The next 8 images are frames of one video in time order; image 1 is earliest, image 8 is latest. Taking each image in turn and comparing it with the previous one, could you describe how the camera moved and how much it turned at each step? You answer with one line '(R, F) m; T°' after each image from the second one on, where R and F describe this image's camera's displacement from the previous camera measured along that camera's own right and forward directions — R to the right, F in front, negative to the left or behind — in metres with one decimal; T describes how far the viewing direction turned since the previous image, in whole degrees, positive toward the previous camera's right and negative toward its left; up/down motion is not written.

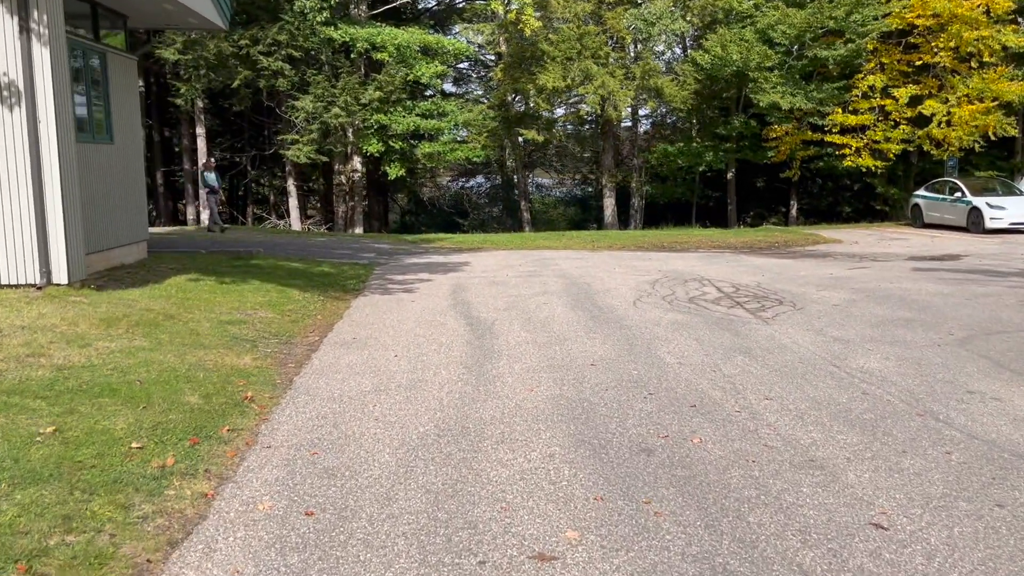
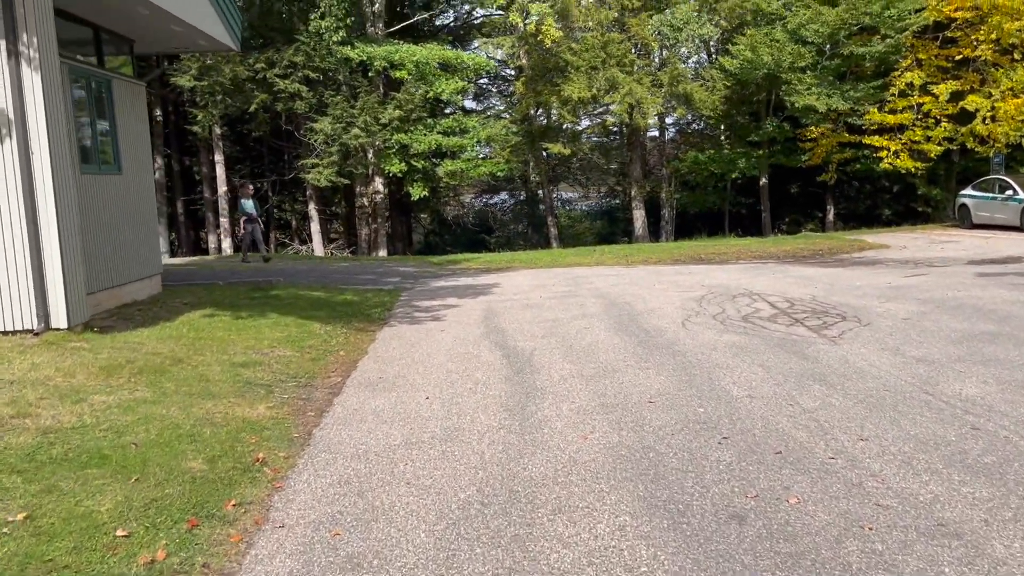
(-0.1, +0.7) m; -2°
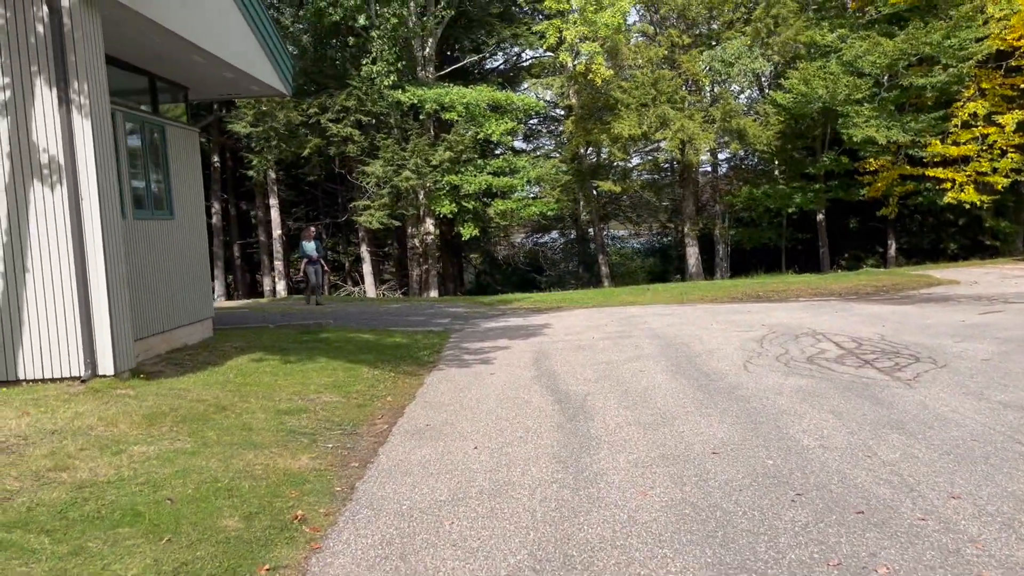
(0.0, +0.3) m; -4°
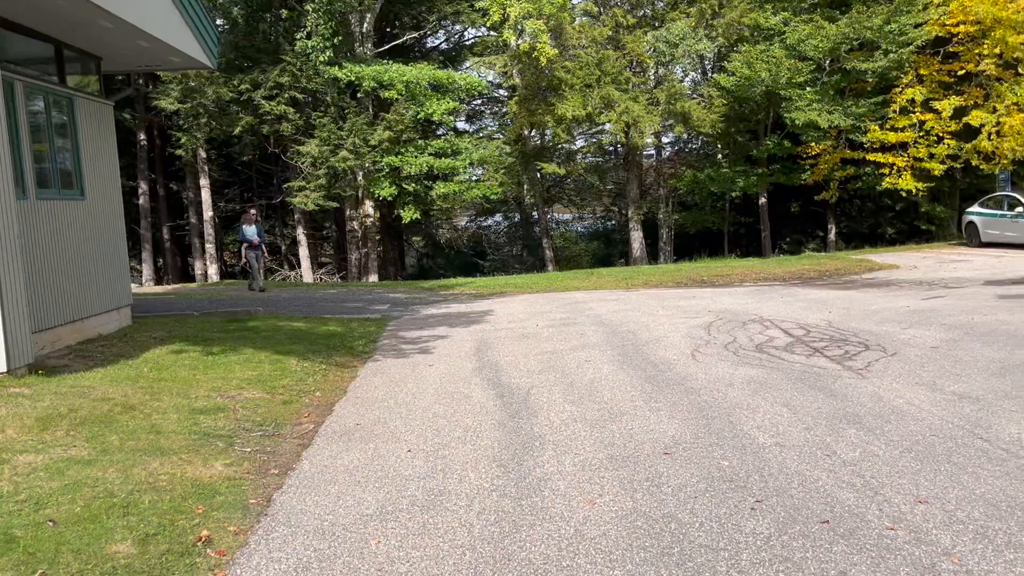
(0.0, +0.5) m; +4°
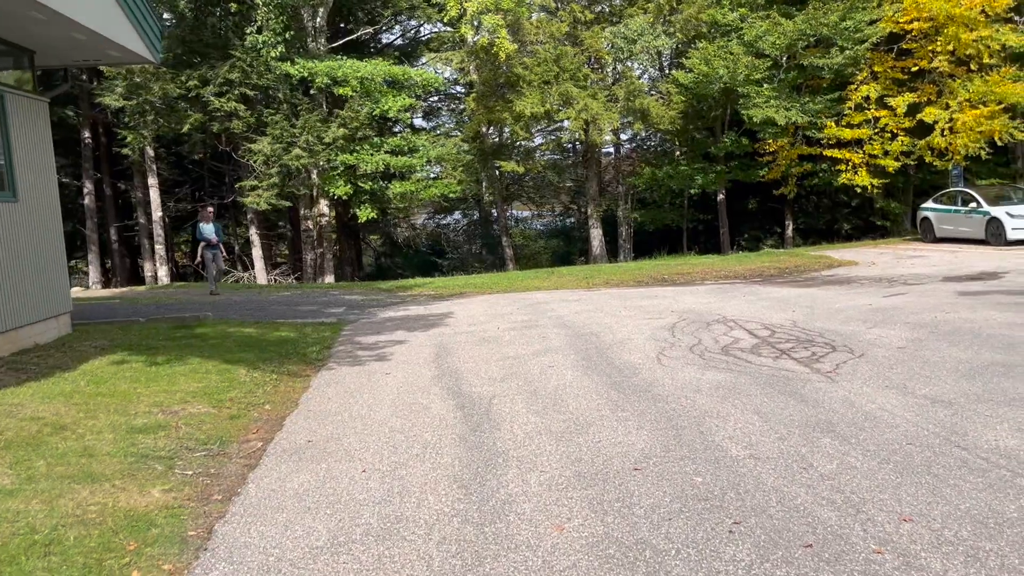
(0.0, +0.3) m; +3°
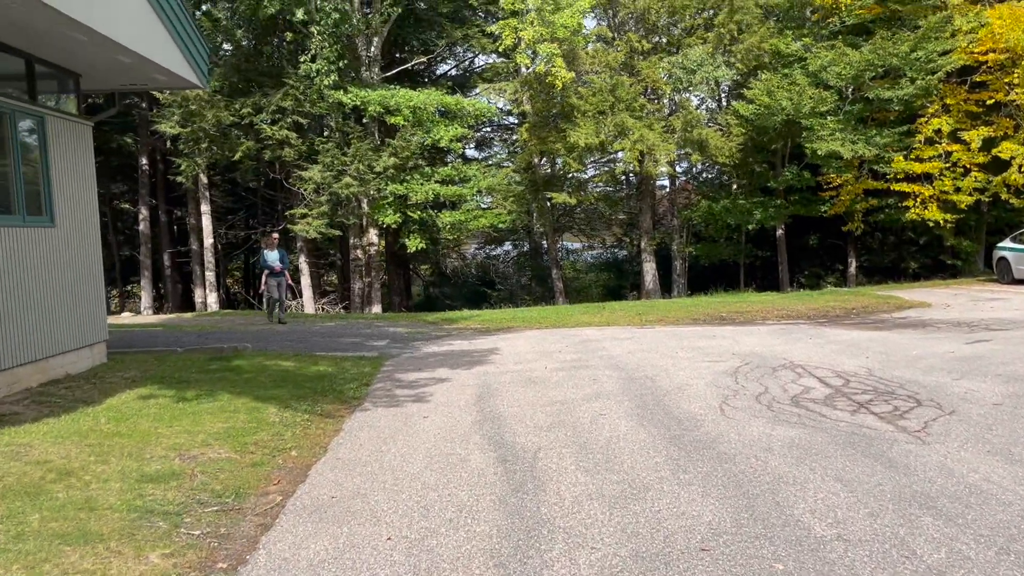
(0.0, +0.6) m; -3°
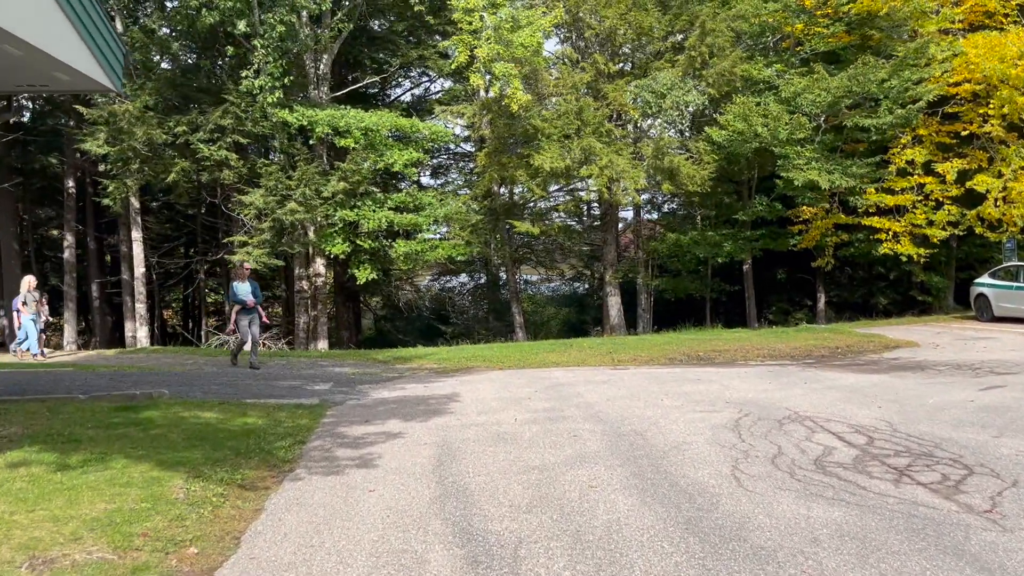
(-0.1, +1.4) m; +3°
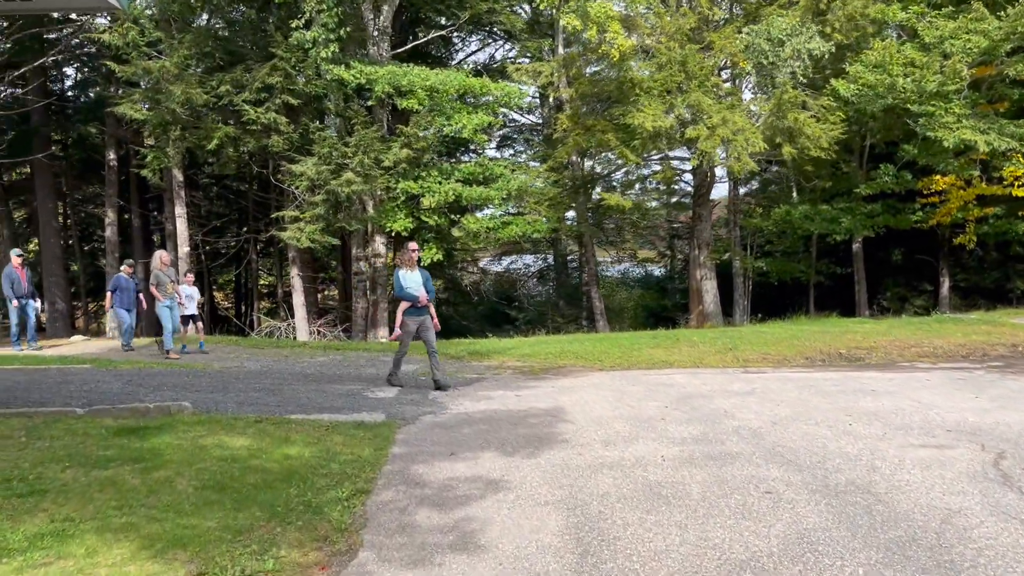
(-0.7, +2.5) m; -4°
